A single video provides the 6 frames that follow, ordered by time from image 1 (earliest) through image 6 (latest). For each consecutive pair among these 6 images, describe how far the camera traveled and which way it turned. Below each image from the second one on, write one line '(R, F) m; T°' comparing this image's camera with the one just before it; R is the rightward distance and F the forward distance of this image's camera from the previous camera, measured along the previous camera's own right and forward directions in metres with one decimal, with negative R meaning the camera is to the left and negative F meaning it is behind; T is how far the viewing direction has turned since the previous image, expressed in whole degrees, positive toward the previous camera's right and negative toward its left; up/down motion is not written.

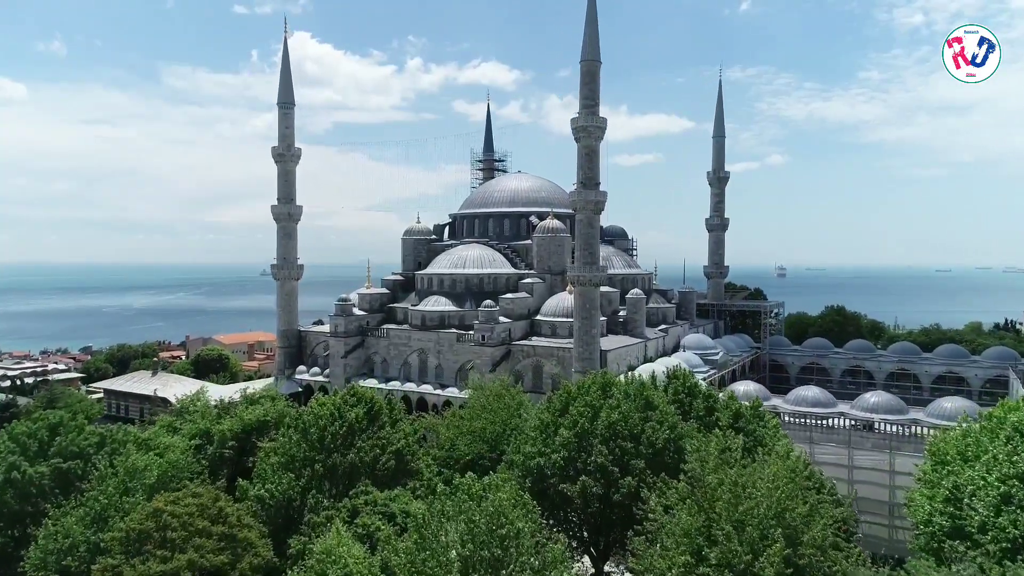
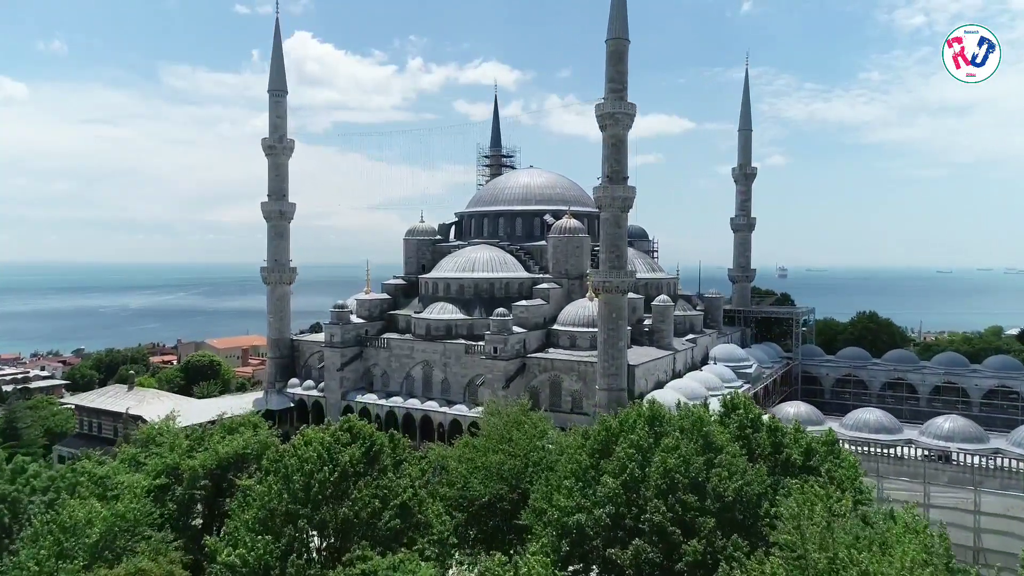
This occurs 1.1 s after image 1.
(-0.5, +3.6) m; 0°
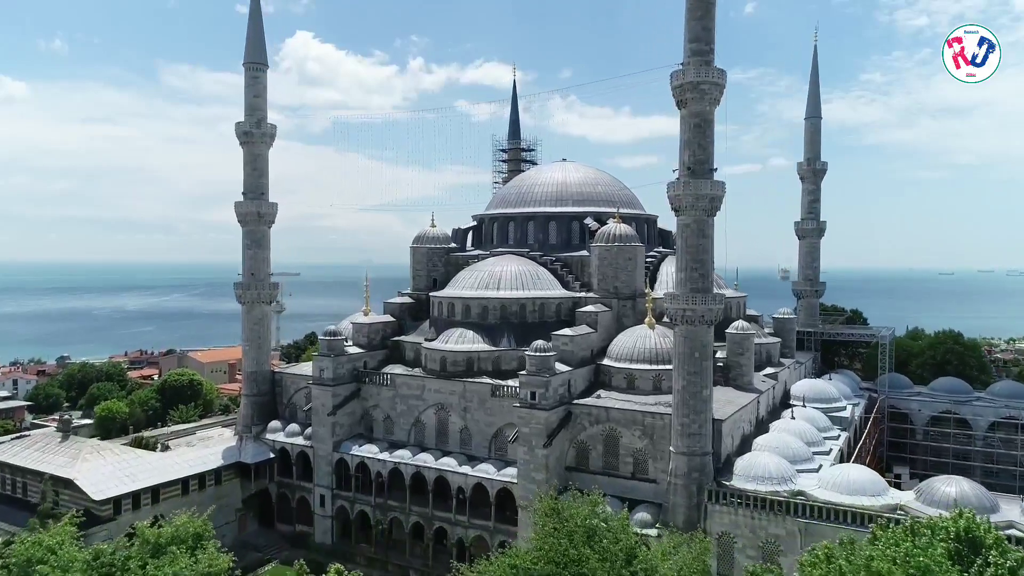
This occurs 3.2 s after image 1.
(-1.1, +7.4) m; 0°
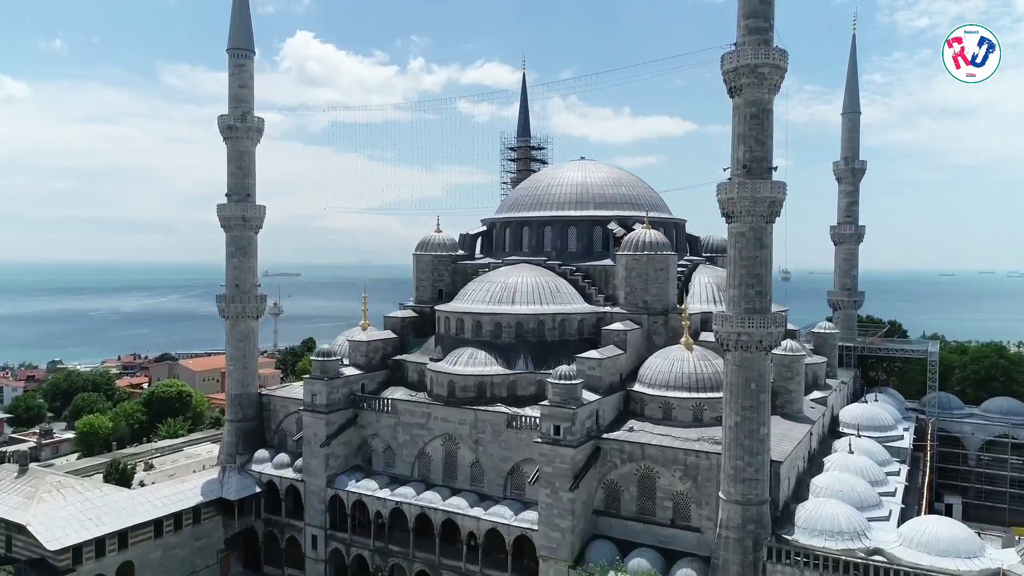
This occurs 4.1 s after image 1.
(-0.5, +3.3) m; 0°
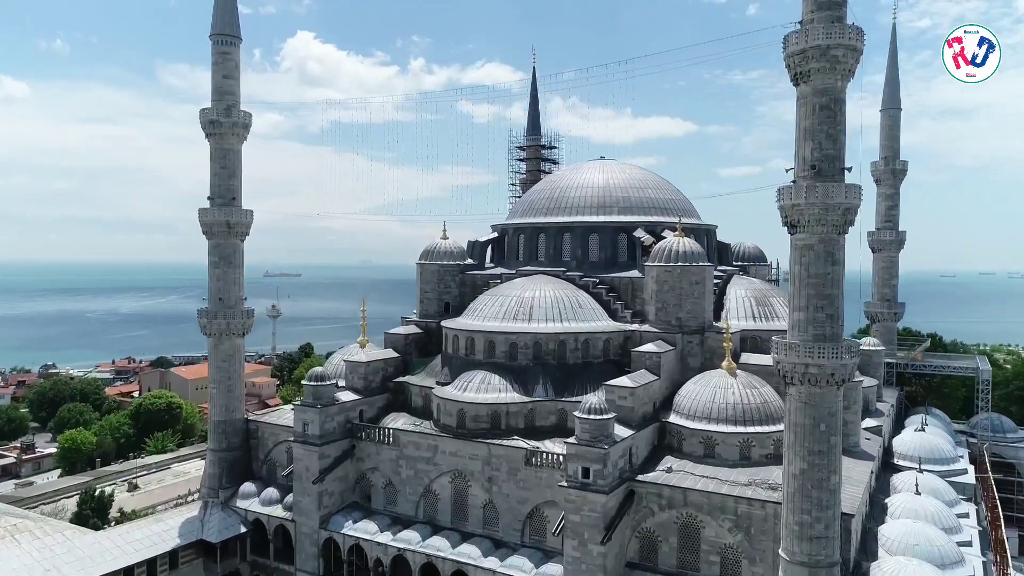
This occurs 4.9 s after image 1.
(-0.4, +2.9) m; 0°
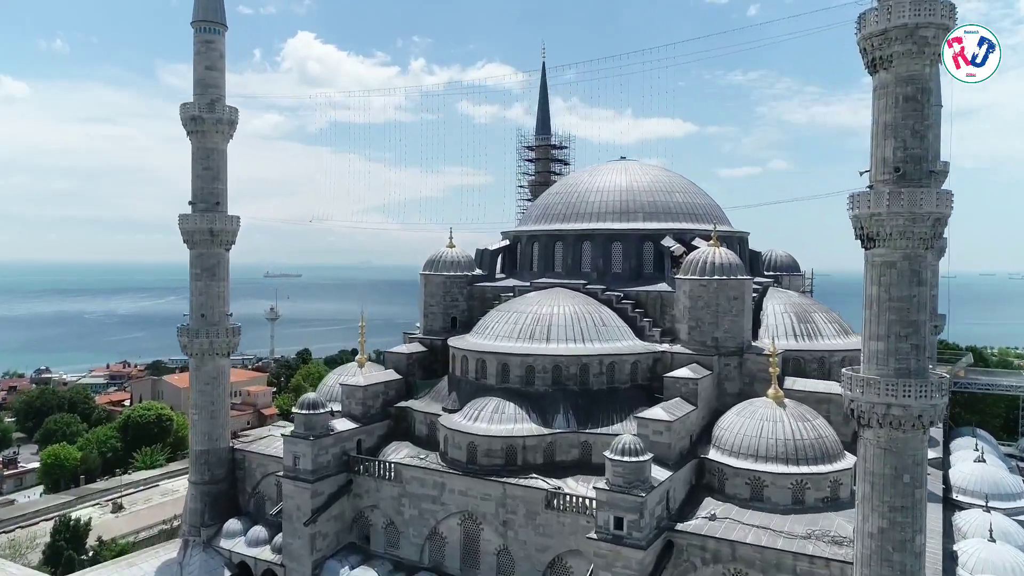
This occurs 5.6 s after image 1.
(-0.4, +2.5) m; 0°
